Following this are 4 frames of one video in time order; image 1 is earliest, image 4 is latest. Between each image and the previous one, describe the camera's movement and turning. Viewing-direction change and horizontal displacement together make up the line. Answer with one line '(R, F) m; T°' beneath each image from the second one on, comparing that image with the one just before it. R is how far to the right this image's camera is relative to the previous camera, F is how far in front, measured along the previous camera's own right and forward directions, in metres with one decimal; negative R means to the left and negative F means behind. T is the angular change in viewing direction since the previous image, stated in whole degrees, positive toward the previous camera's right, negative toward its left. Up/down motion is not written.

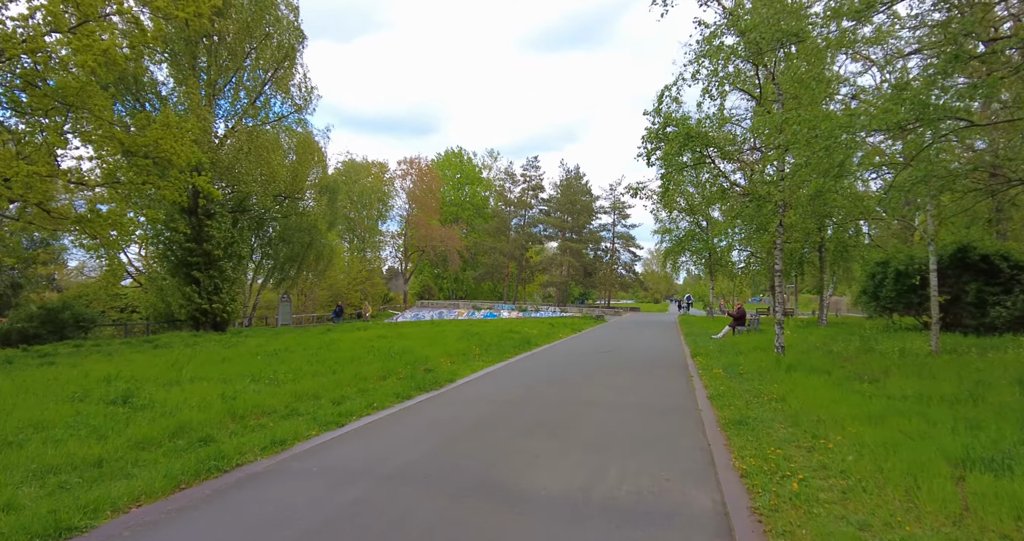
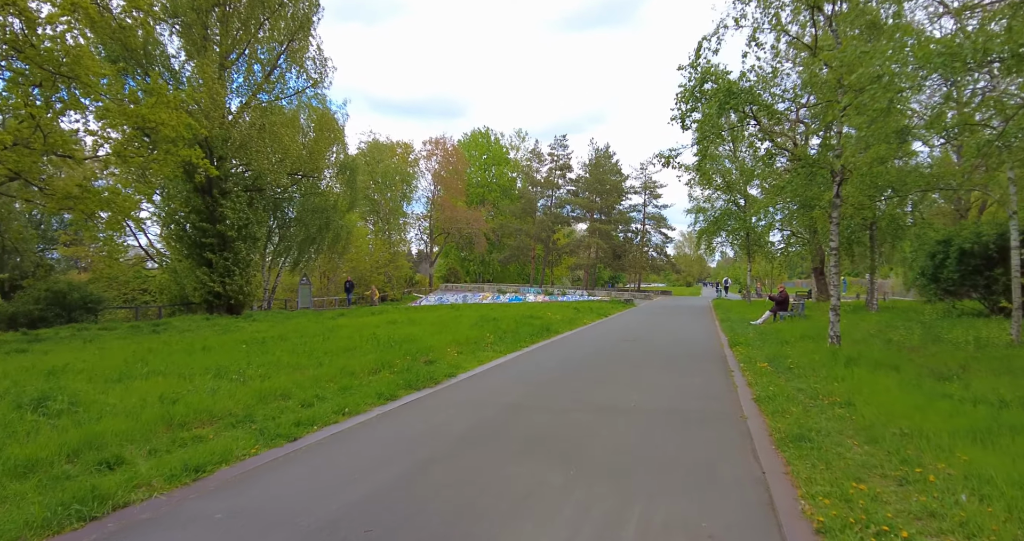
(+0.3, +1.3) m; -3°
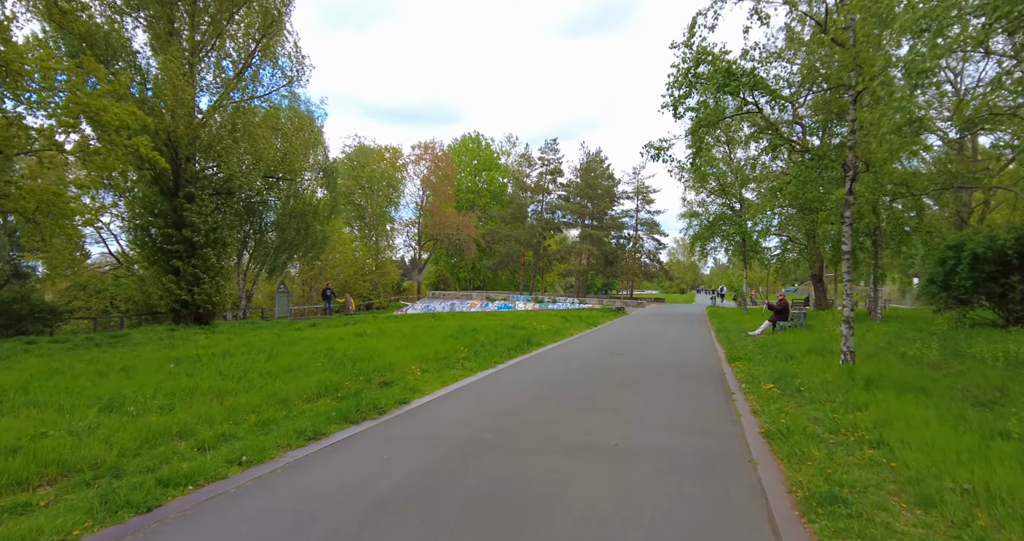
(+0.4, +1.2) m; +1°
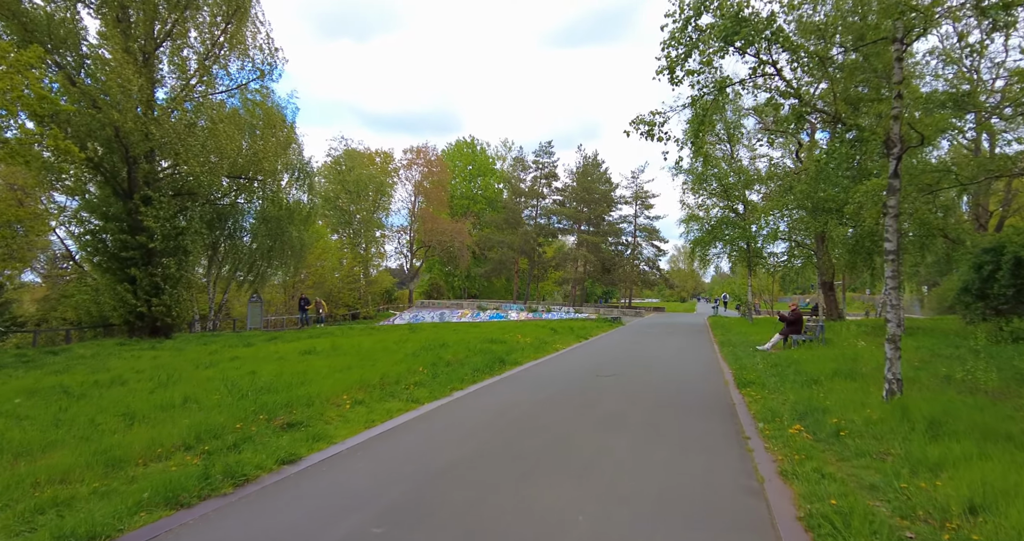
(+0.6, +1.9) m; 0°
